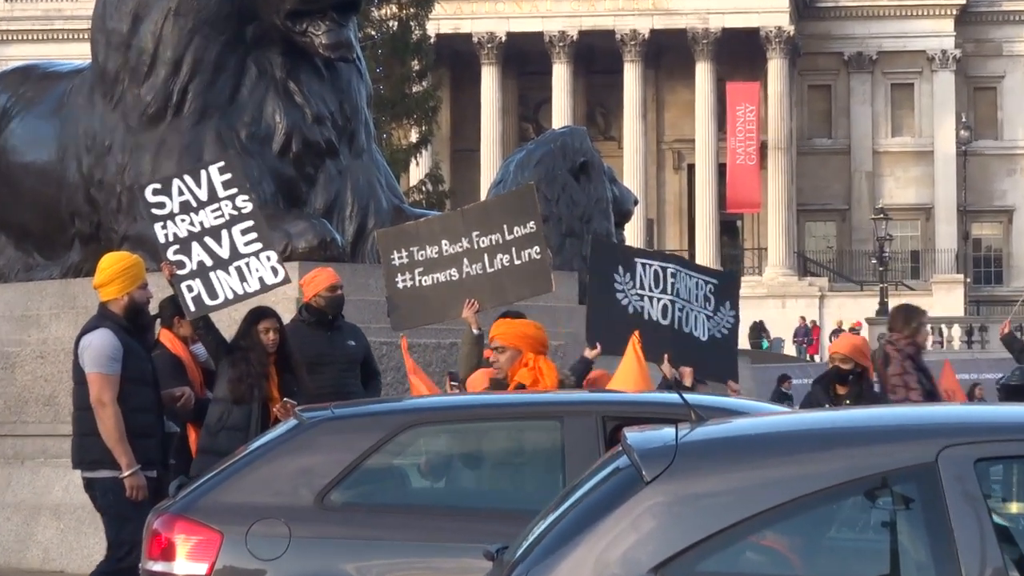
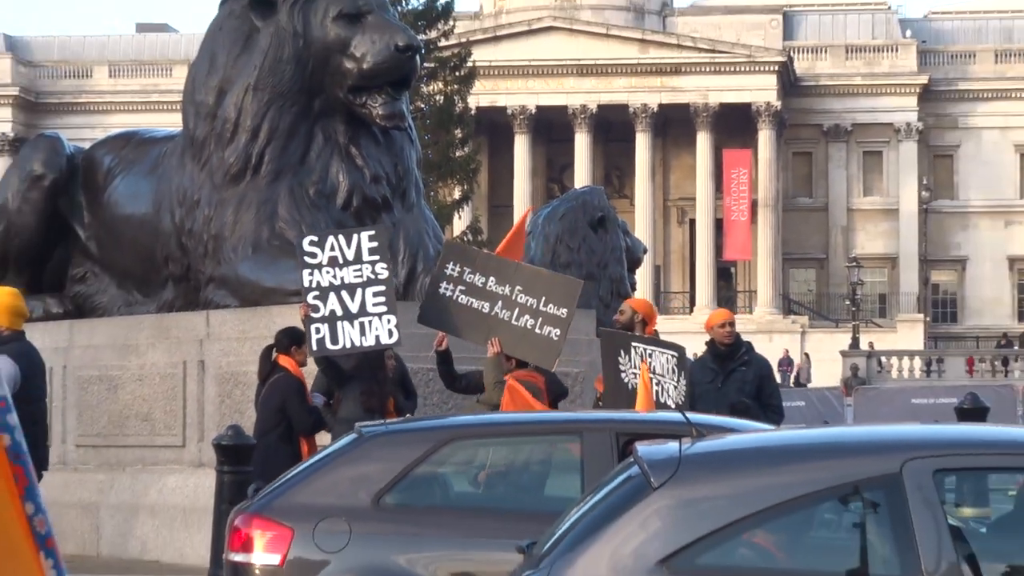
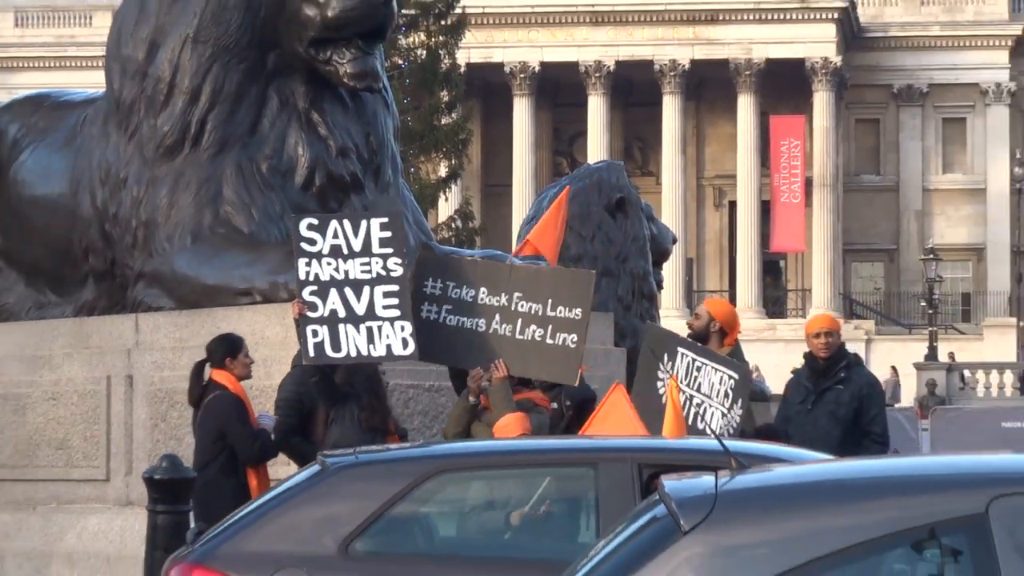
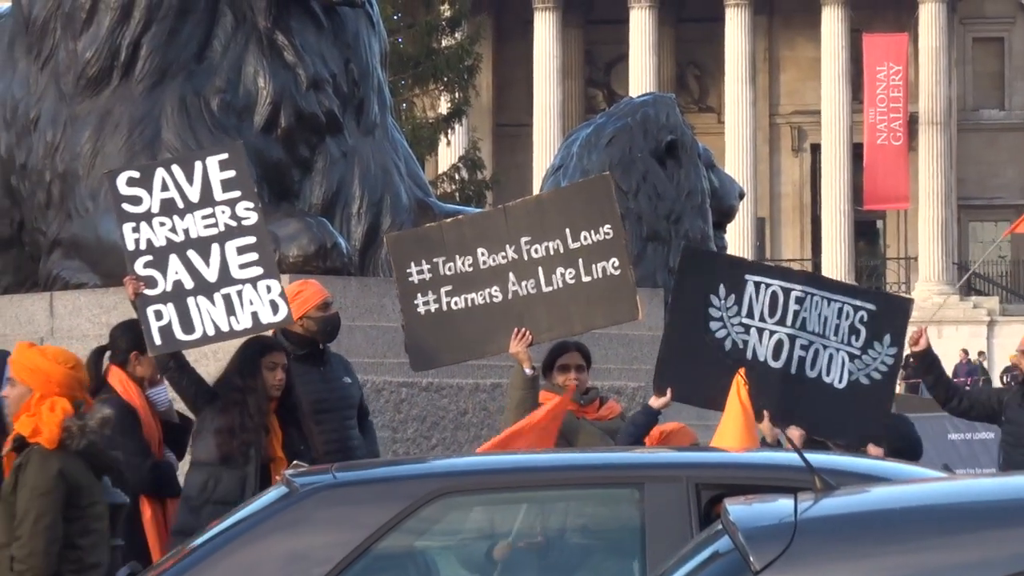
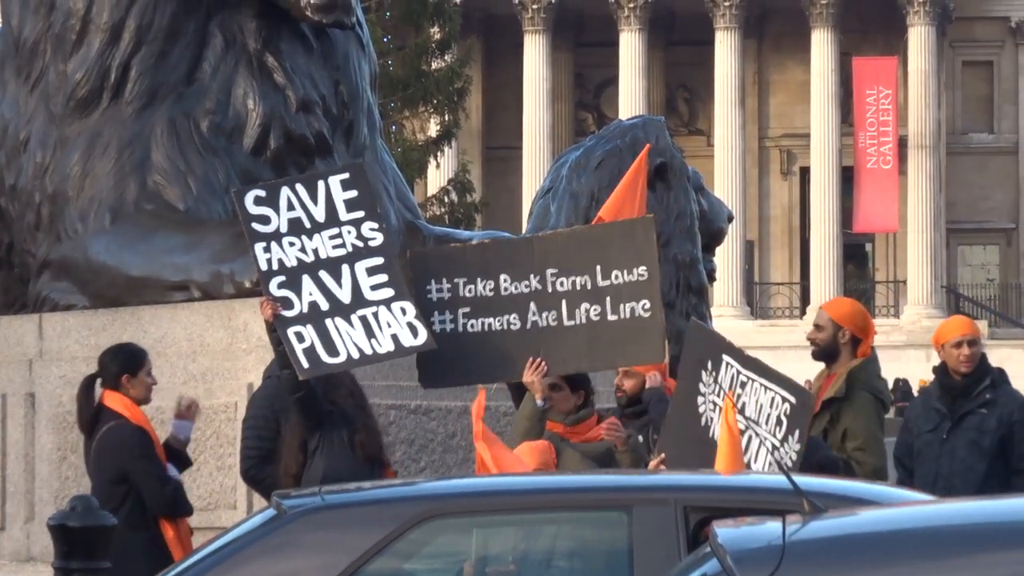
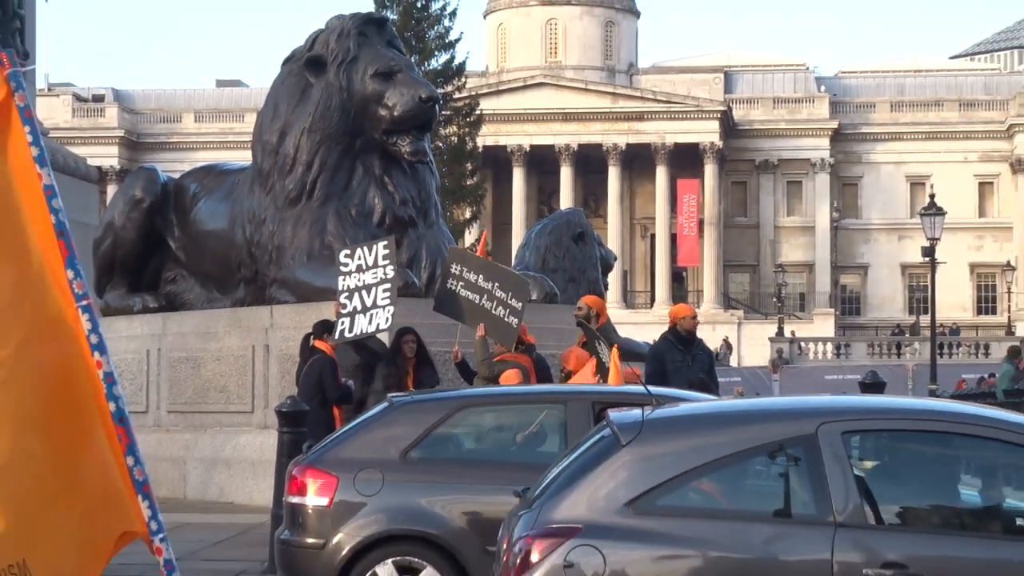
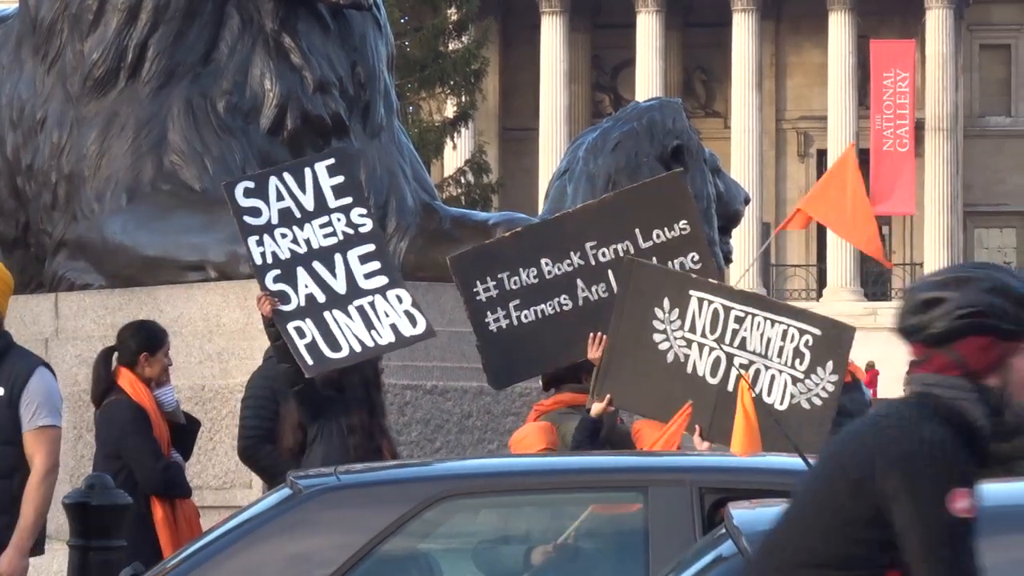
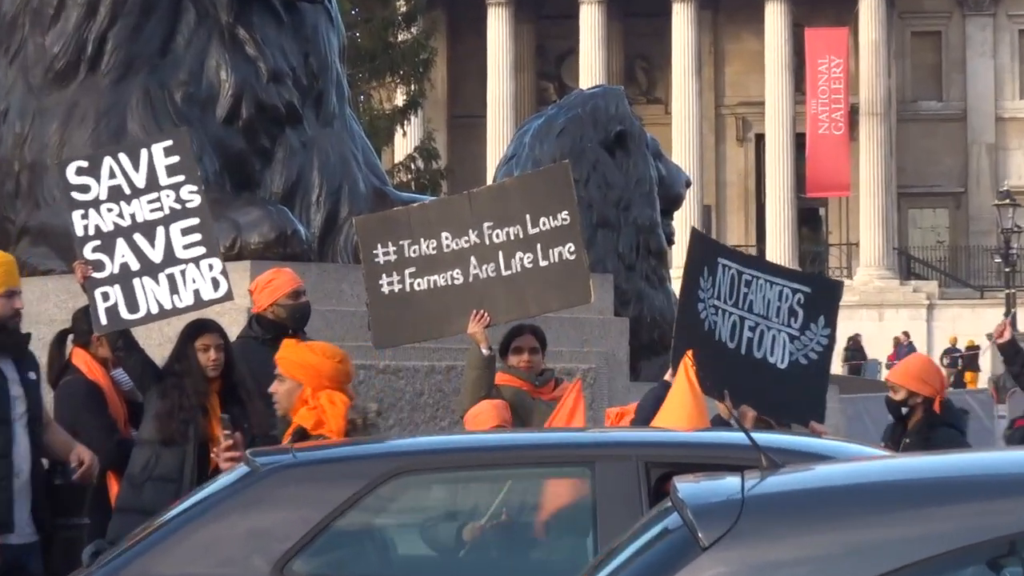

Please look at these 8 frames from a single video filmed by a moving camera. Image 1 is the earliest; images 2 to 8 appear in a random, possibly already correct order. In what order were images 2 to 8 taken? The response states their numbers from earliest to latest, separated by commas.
8, 4, 7, 5, 3, 2, 6
